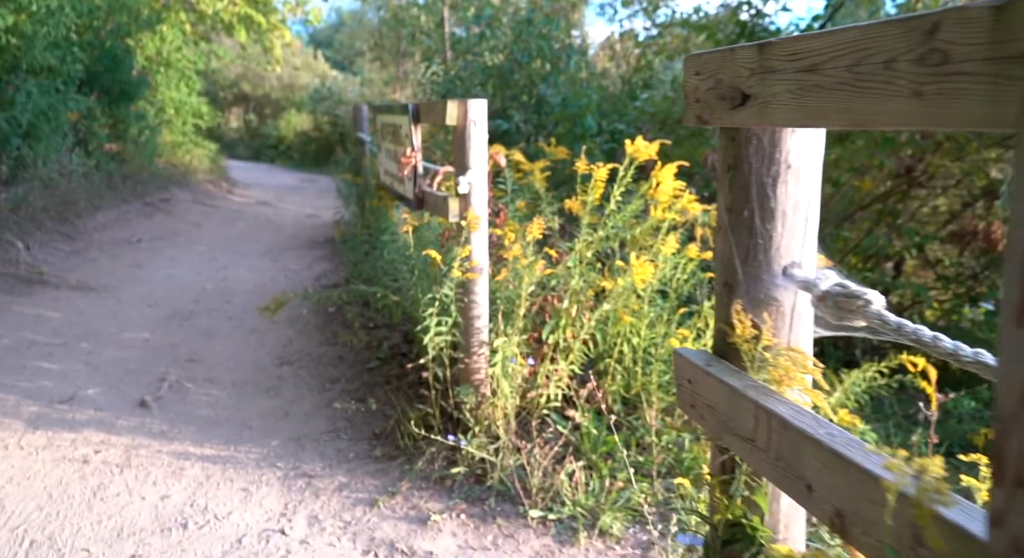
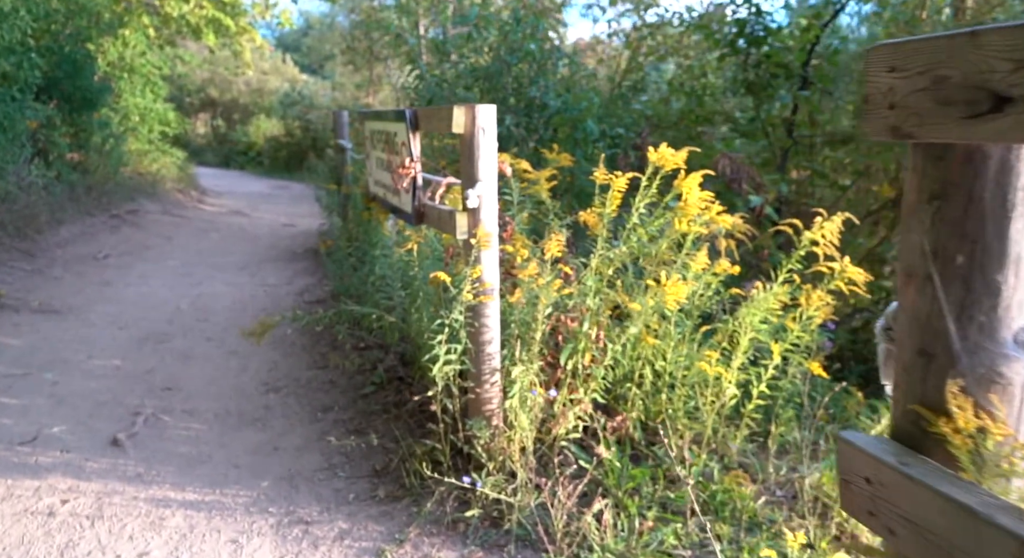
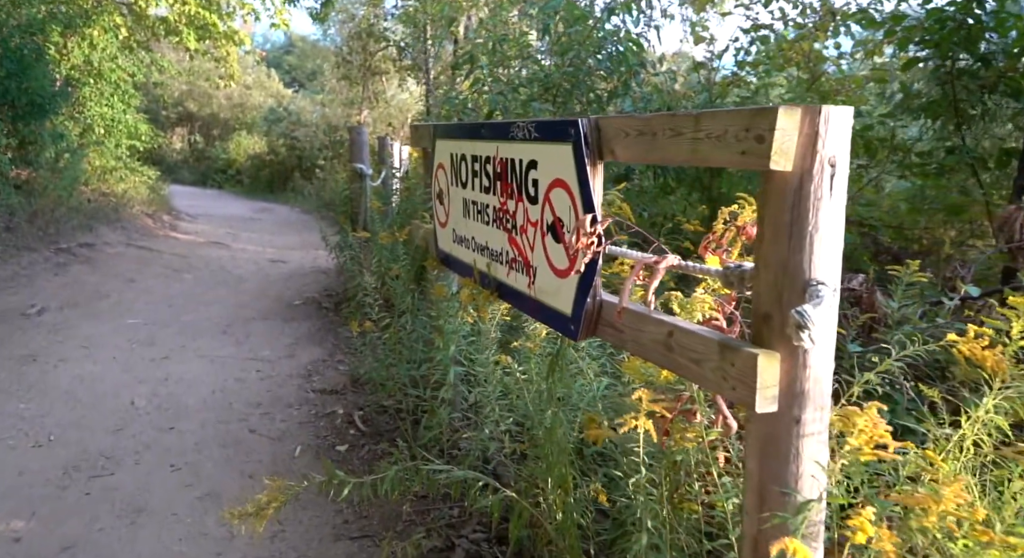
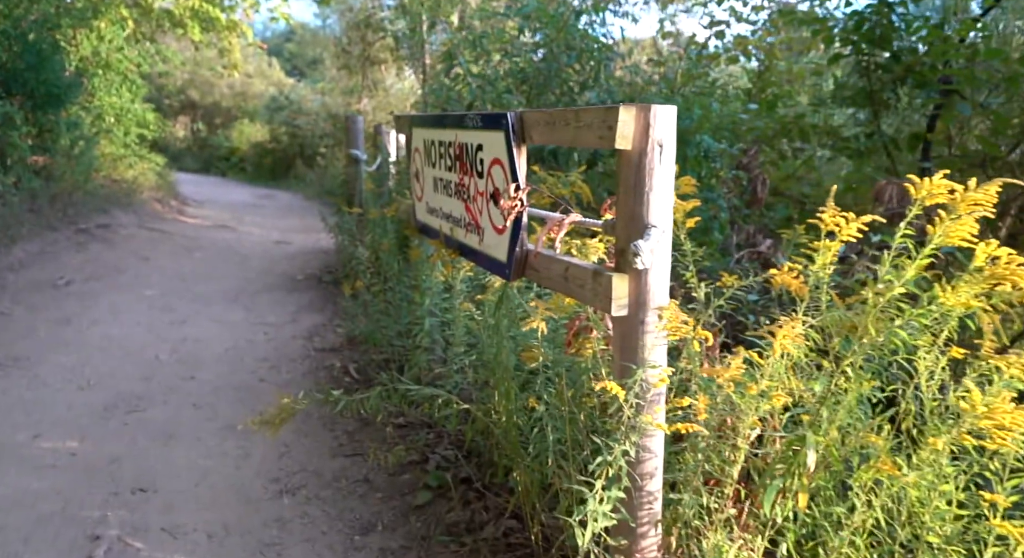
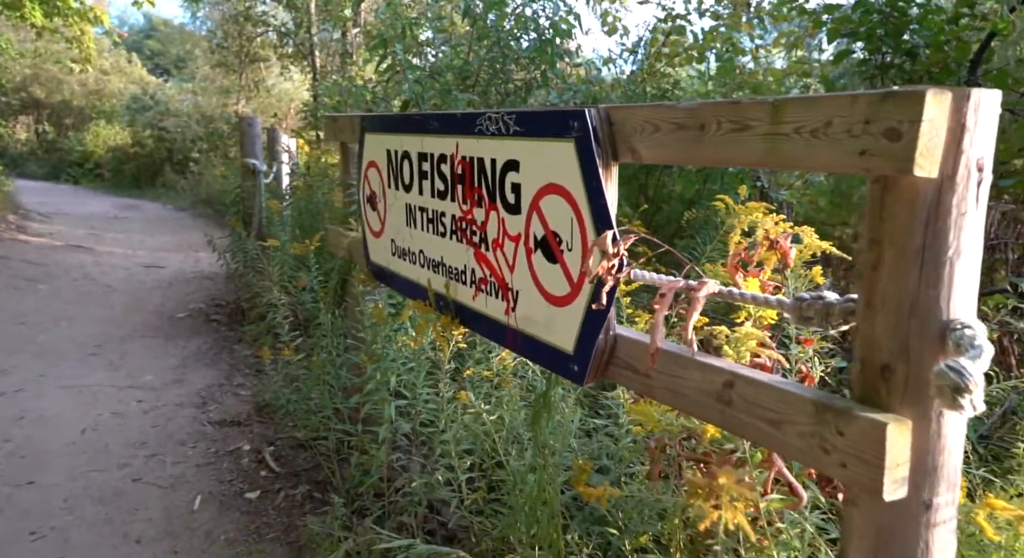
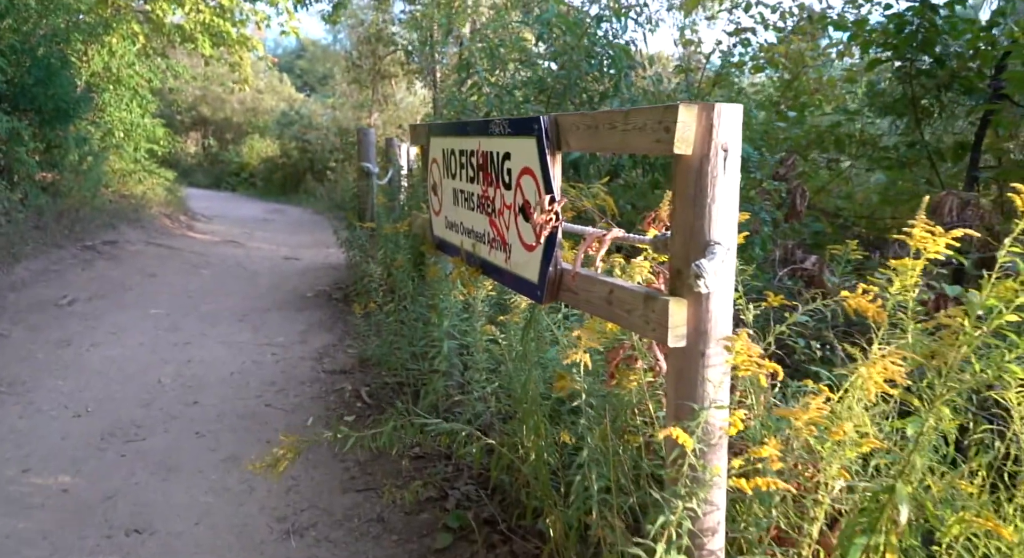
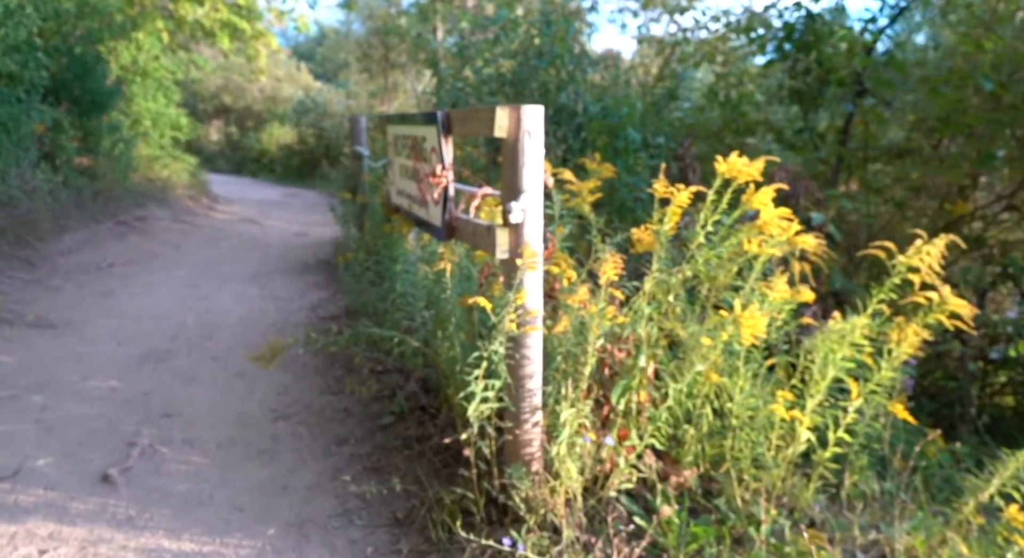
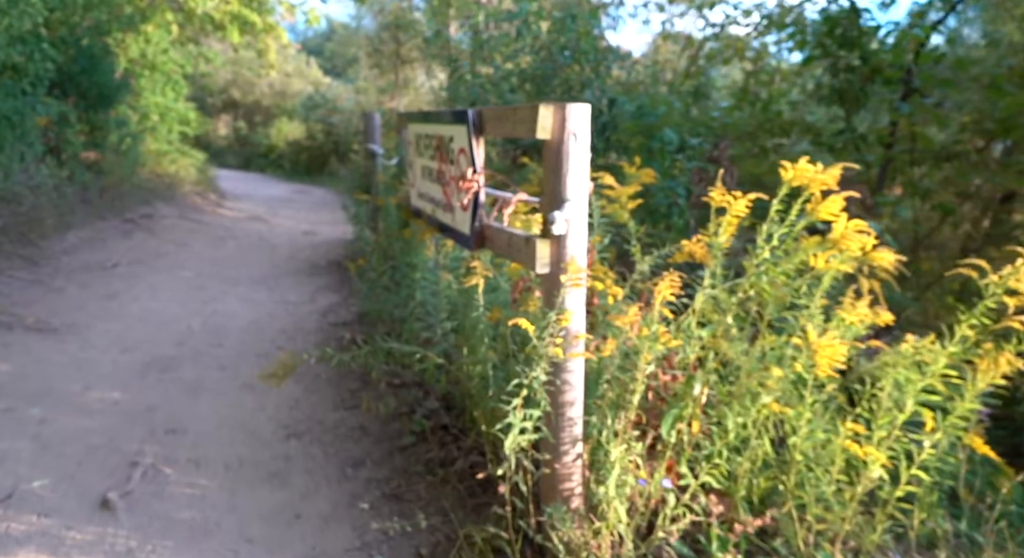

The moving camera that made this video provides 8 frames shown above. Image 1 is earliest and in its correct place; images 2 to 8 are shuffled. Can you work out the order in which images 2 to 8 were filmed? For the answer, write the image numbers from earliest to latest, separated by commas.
2, 7, 8, 4, 6, 3, 5
